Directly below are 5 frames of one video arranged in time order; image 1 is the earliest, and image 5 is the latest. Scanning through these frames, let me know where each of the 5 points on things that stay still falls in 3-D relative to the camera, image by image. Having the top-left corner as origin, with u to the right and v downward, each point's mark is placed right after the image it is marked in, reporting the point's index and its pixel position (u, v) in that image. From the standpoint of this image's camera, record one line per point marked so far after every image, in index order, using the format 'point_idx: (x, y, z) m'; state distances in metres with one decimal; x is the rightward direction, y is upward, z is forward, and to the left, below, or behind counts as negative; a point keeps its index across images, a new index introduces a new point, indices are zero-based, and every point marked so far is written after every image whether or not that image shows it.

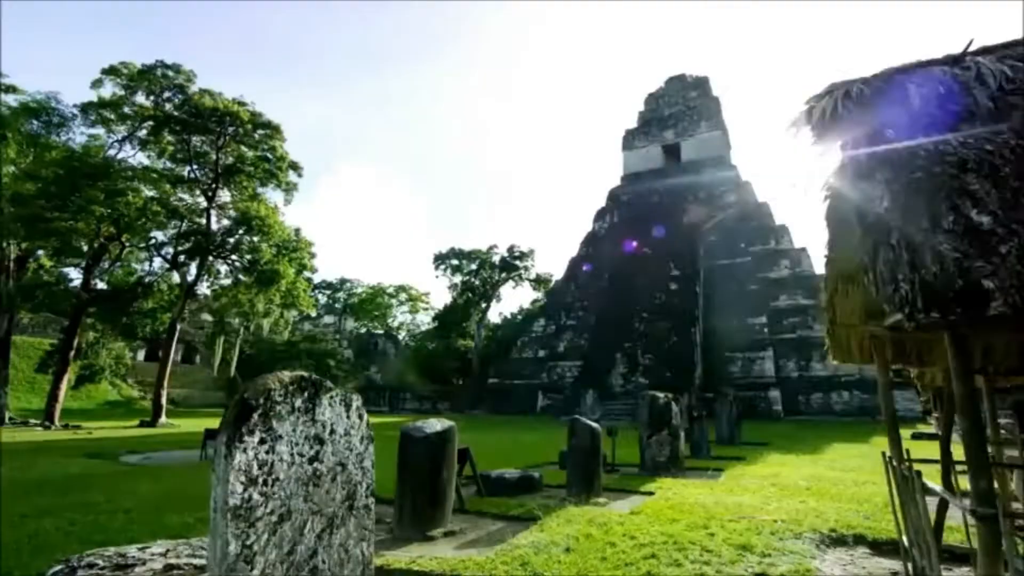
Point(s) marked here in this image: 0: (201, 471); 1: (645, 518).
0: (-3.2, -1.9, +6.8) m
1: (+0.9, -1.5, +4.3) m
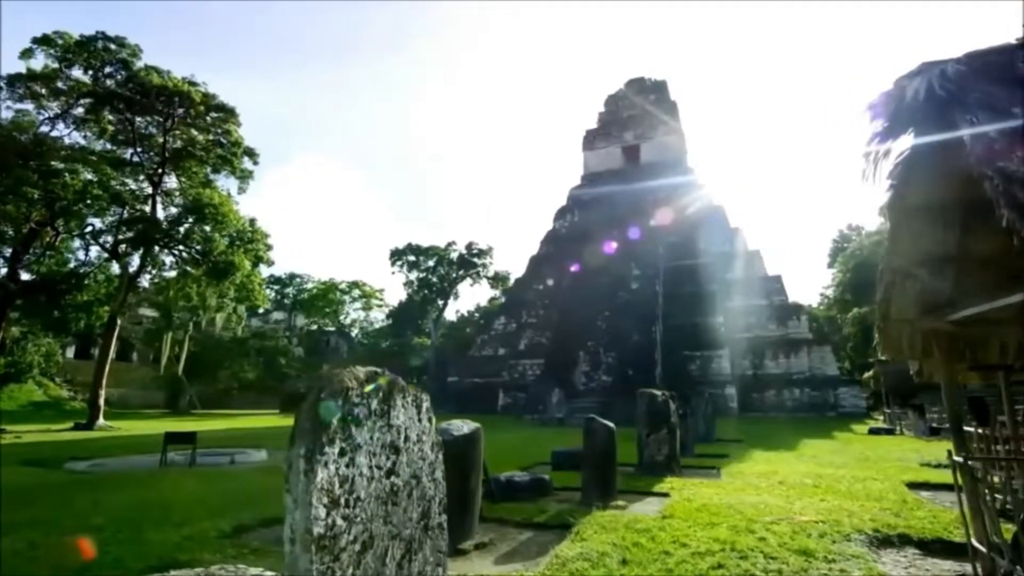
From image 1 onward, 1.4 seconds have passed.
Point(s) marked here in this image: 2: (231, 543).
0: (-3.2, -1.8, +6.2) m
1: (+1.0, -1.4, +4.0) m
2: (-1.6, -1.4, +3.7) m
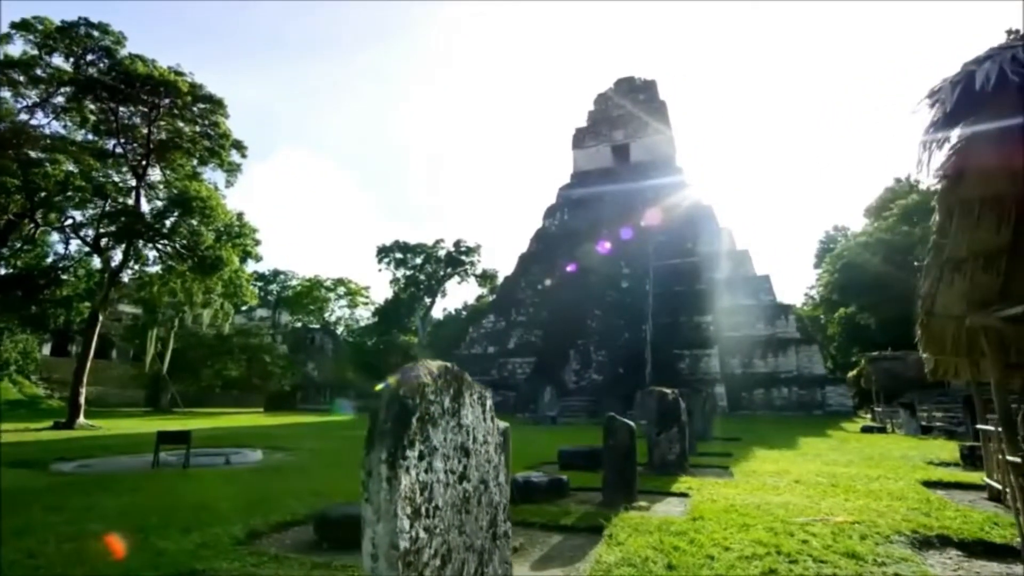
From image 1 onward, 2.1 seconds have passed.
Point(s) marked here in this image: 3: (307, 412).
0: (-3.1, -1.7, +5.9) m
1: (+1.2, -1.4, +3.9) m
2: (-1.4, -1.4, +3.5) m
3: (-6.1, -3.6, +19.5) m
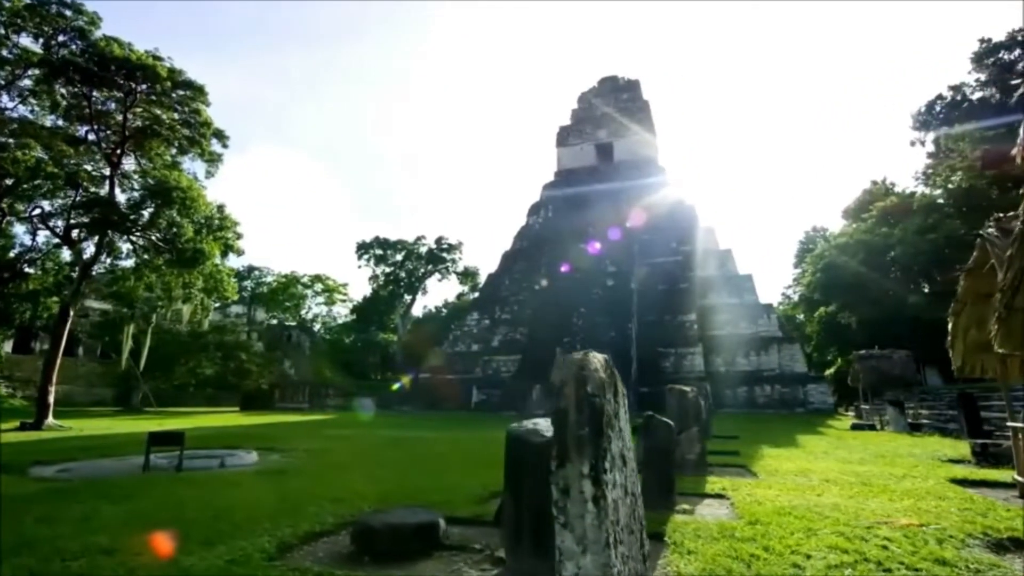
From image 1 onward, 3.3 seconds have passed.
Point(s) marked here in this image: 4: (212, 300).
0: (-2.9, -1.6, +5.5) m
1: (+1.5, -1.3, +3.7) m
2: (-1.1, -1.3, +3.2) m
3: (-6.5, -3.5, +19.0) m
4: (-7.0, -0.3, +15.4) m
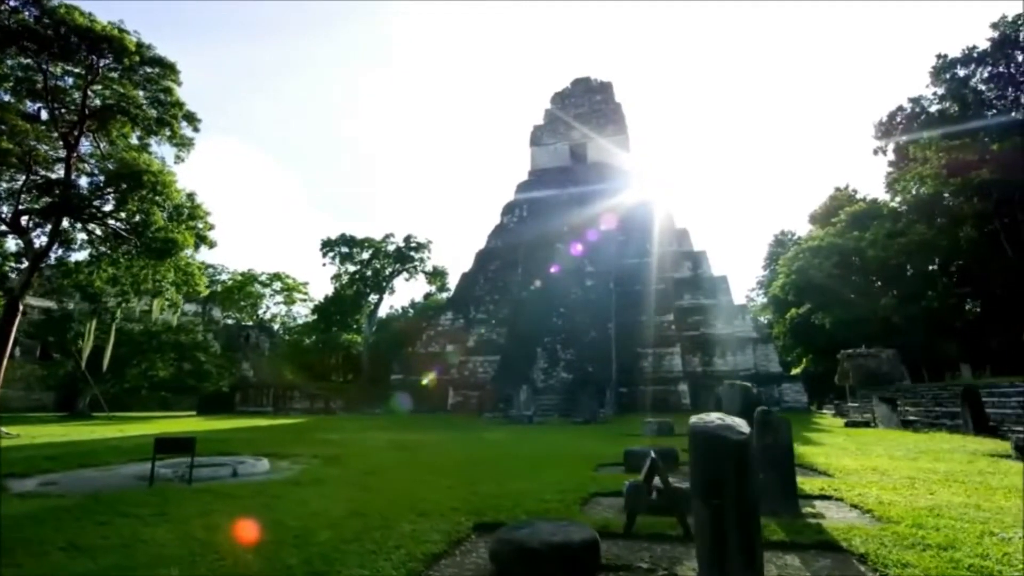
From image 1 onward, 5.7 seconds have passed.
0: (-2.3, -1.5, +4.8) m
1: (+2.2, -1.2, +3.3) m
2: (-0.3, -1.2, +2.5) m
3: (-7.0, -3.4, +17.8) m
4: (-7.2, -0.2, +14.2) m
